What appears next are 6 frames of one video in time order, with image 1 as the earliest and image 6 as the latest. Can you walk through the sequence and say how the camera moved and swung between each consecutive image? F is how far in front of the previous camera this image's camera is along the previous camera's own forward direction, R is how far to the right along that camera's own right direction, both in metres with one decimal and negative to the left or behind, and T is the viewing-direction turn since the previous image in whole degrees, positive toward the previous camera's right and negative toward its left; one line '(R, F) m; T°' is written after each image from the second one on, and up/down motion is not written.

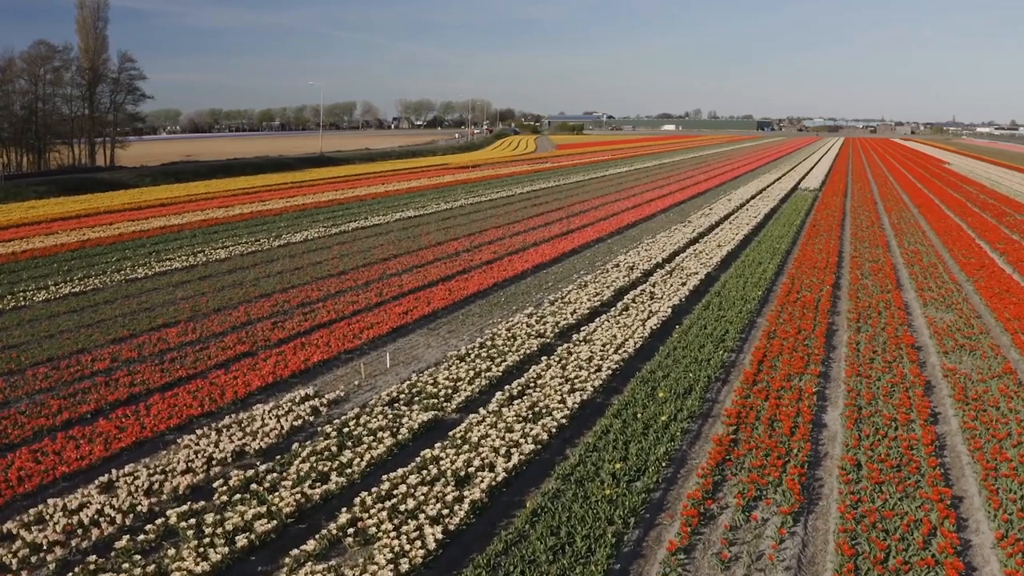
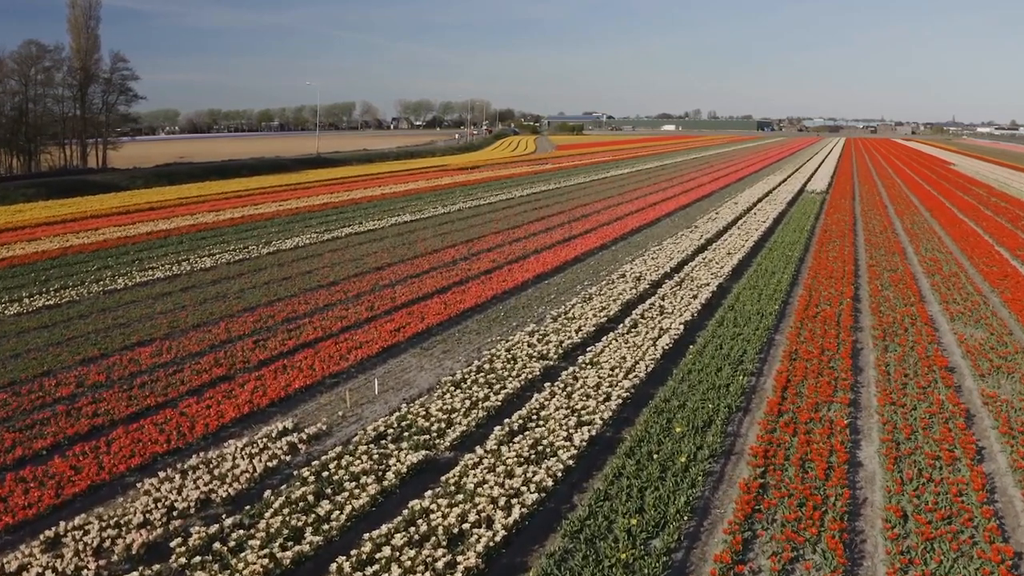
(0.0, +0.9) m; 0°
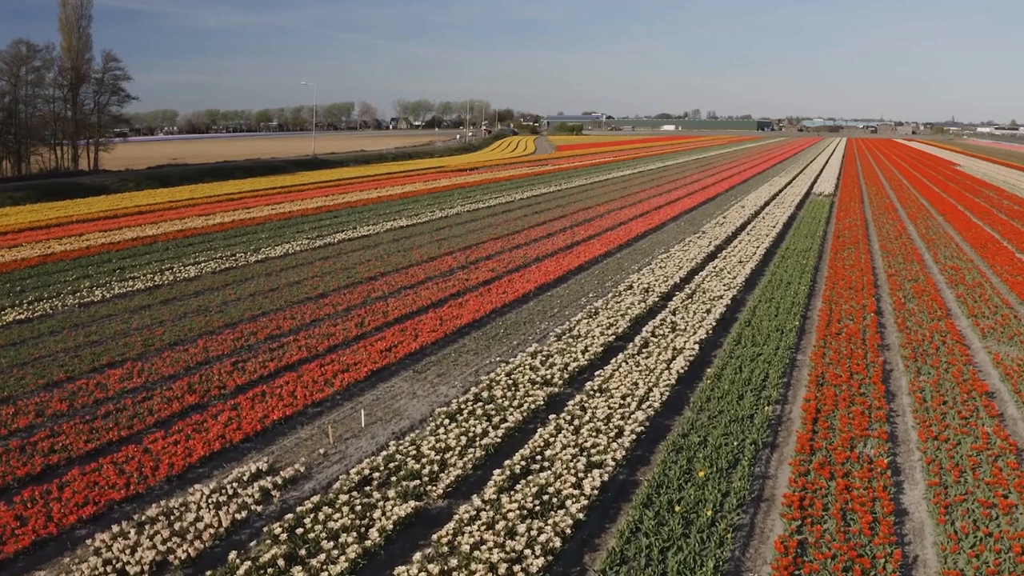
(0.0, +0.9) m; 0°
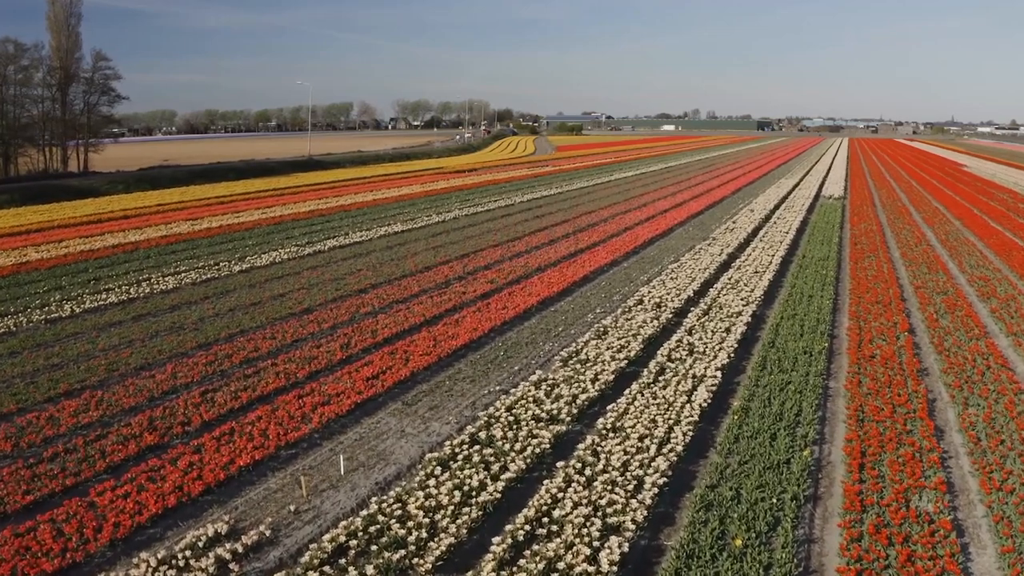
(0.0, +1.1) m; 0°
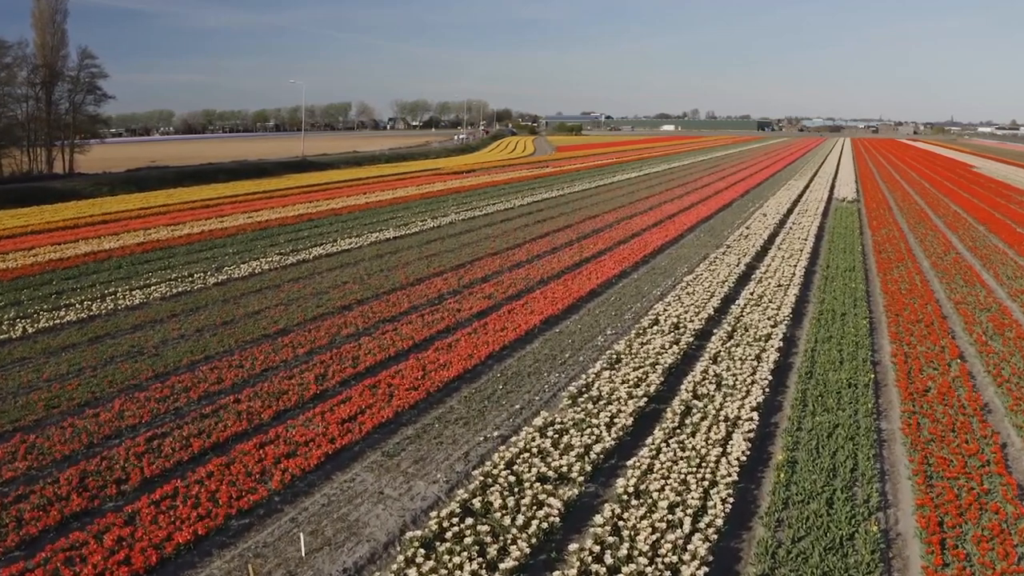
(0.0, +1.5) m; 0°
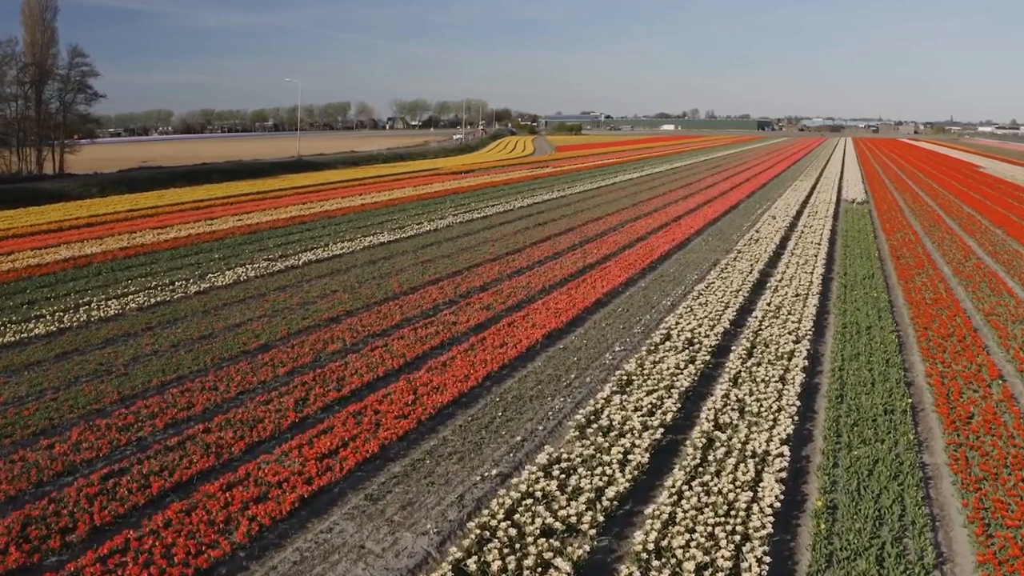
(0.0, +0.9) m; 0°
